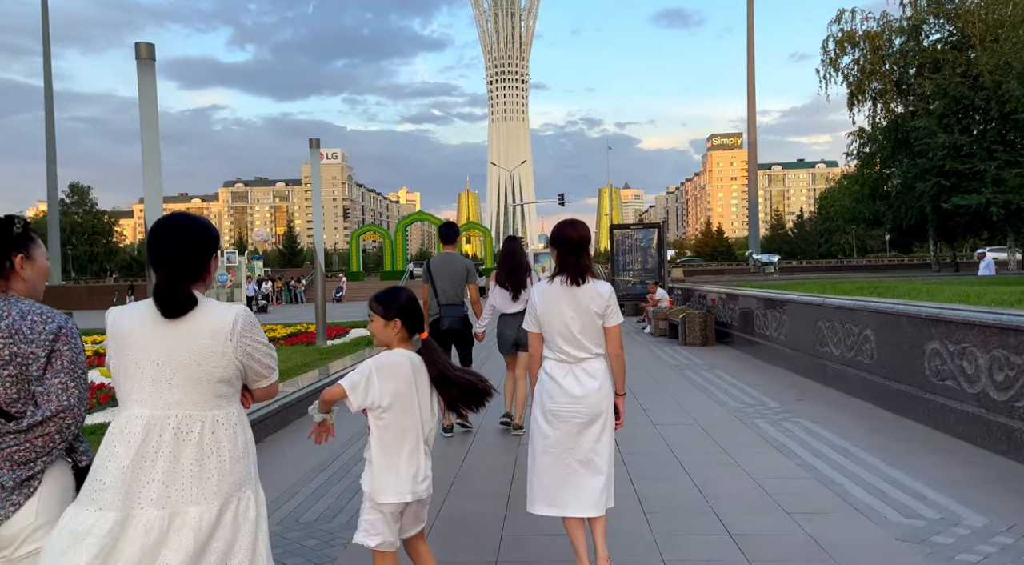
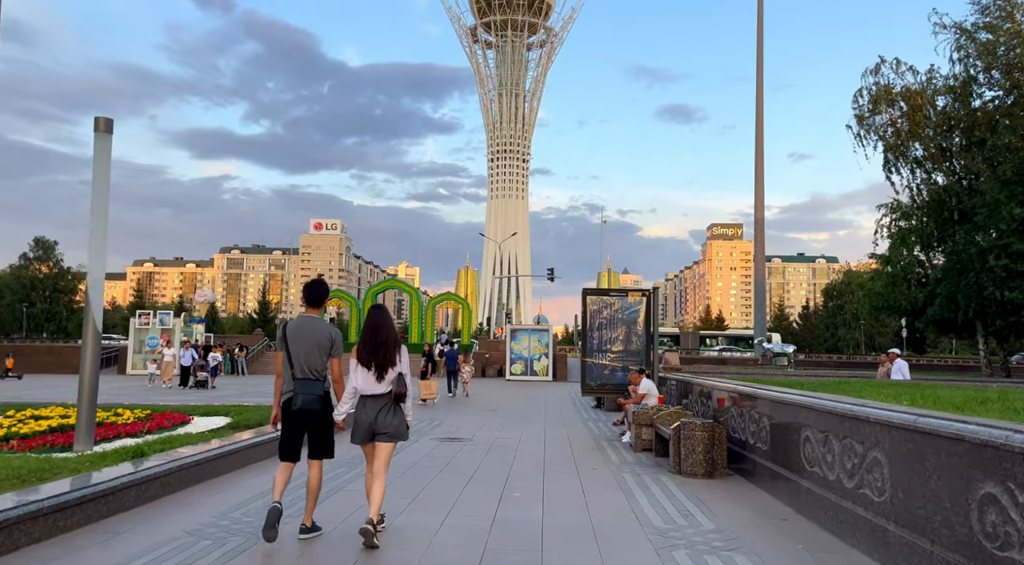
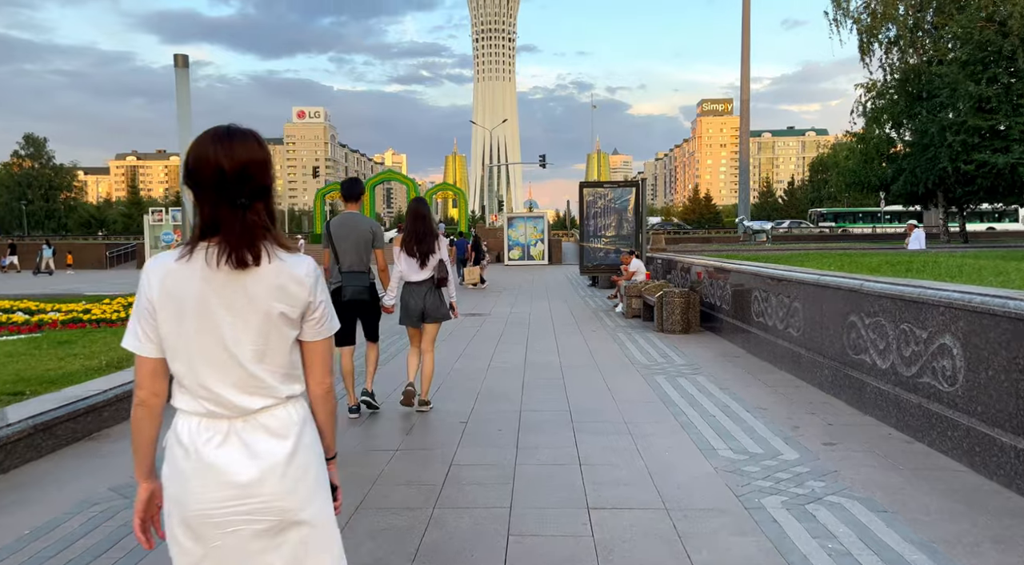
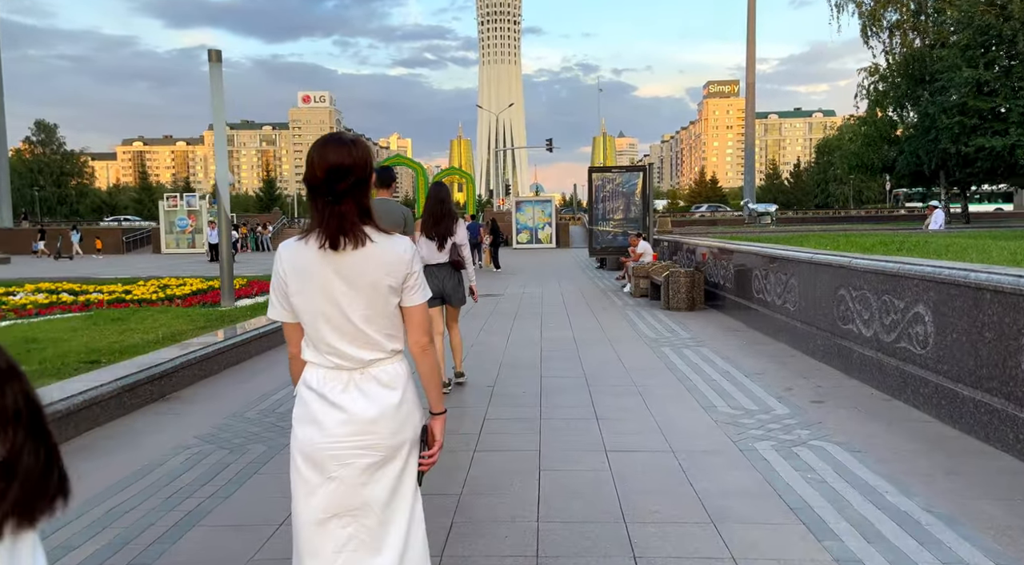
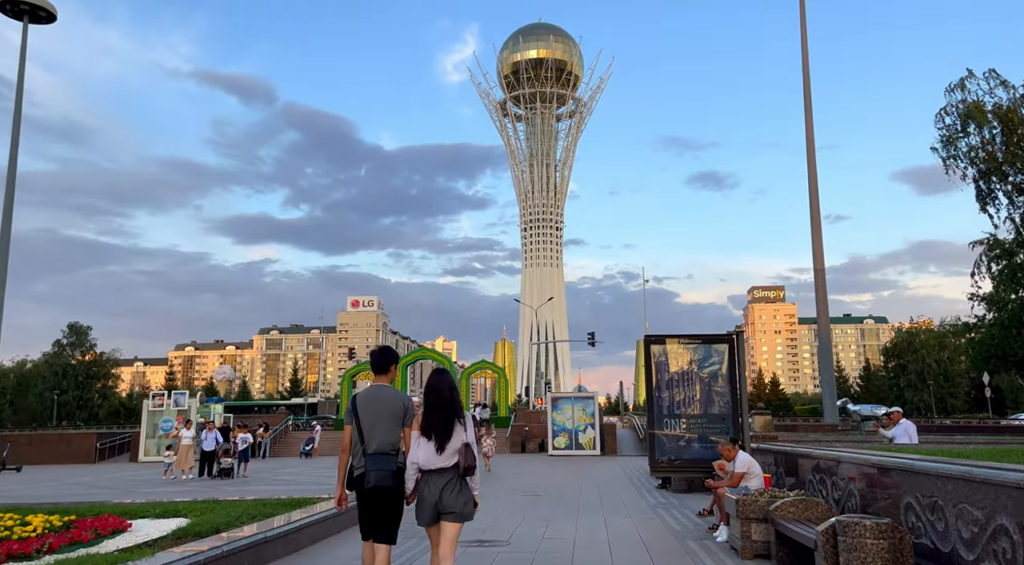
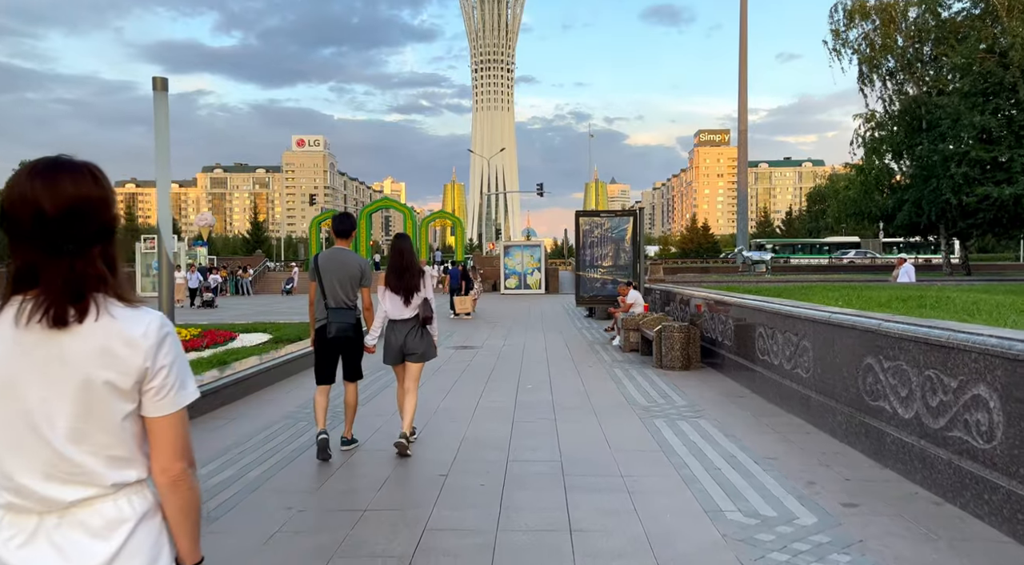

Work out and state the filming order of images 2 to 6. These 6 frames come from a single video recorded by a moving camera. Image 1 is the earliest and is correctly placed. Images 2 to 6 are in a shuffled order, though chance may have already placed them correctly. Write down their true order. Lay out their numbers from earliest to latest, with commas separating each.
4, 3, 6, 2, 5
